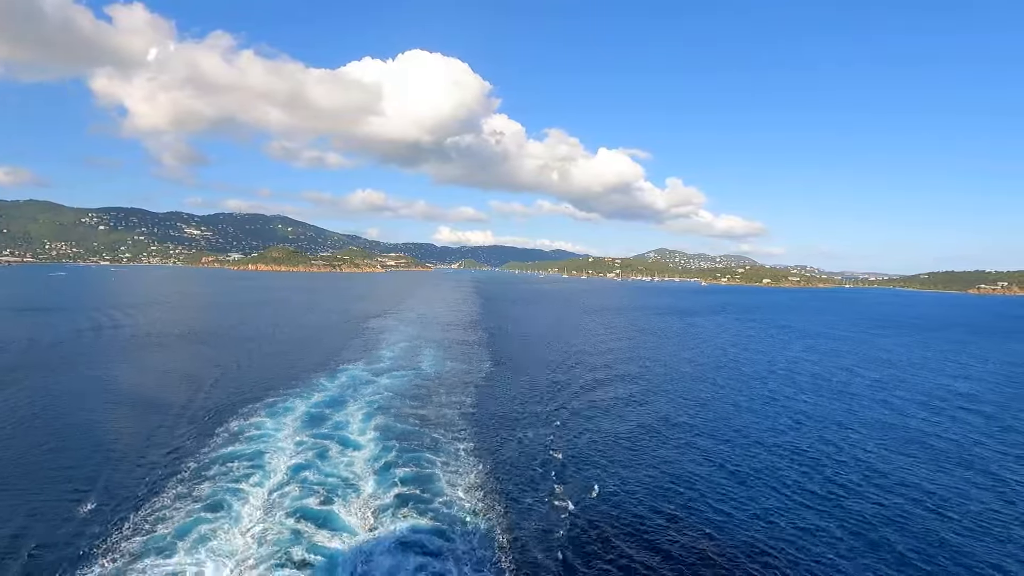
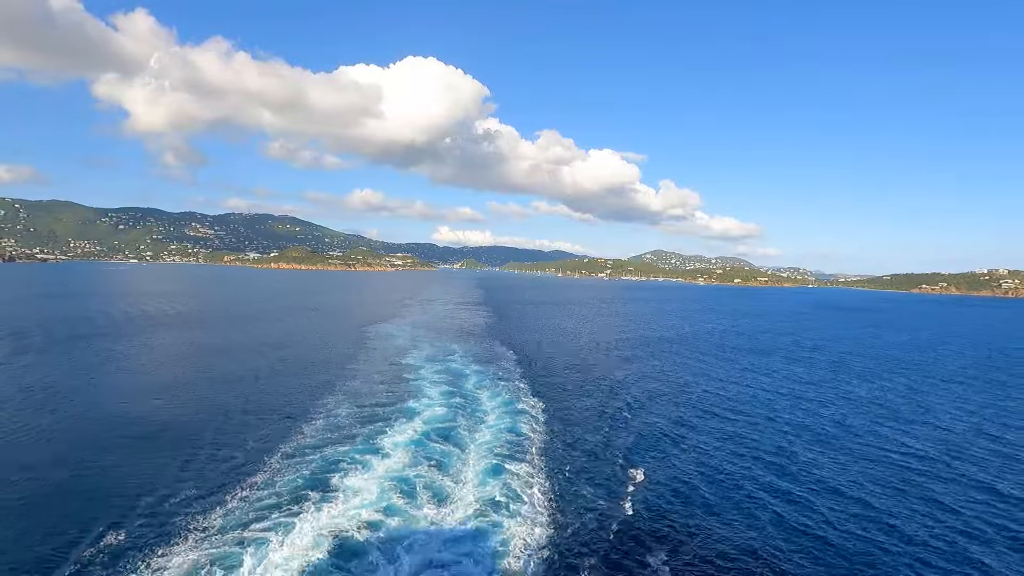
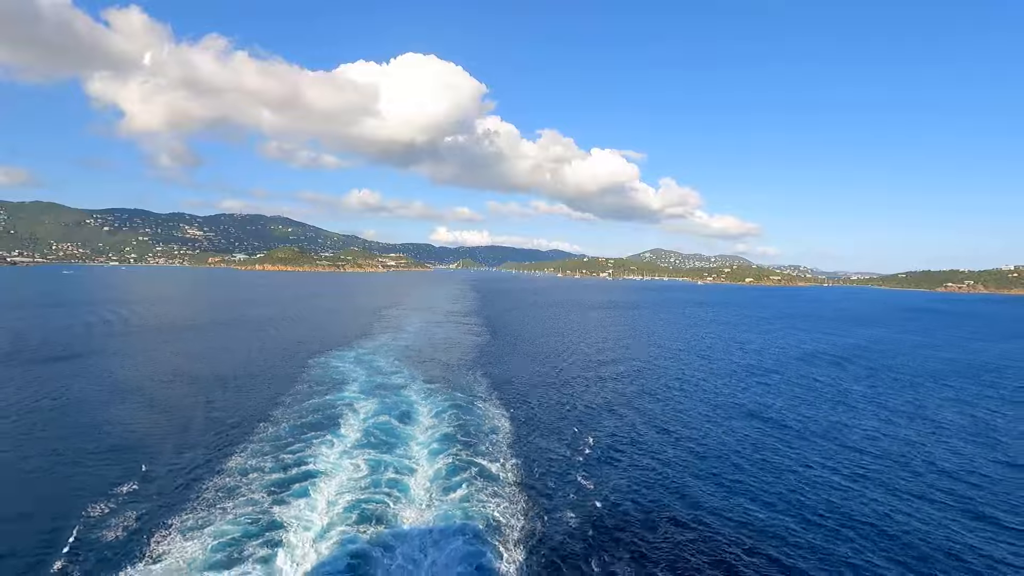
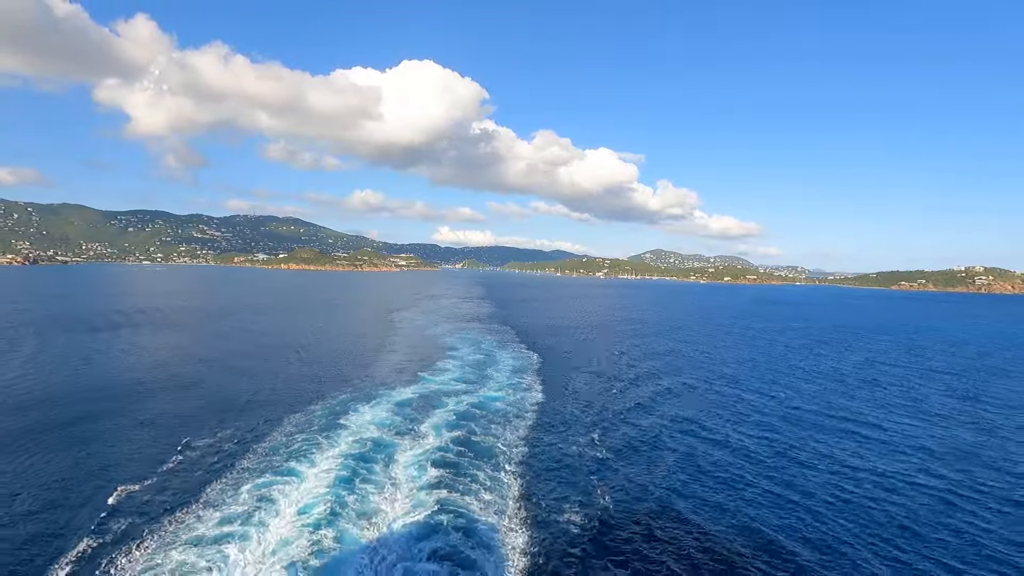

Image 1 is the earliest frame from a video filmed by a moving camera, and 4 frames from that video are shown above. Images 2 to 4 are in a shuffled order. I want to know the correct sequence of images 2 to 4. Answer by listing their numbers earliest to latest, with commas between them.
3, 2, 4
